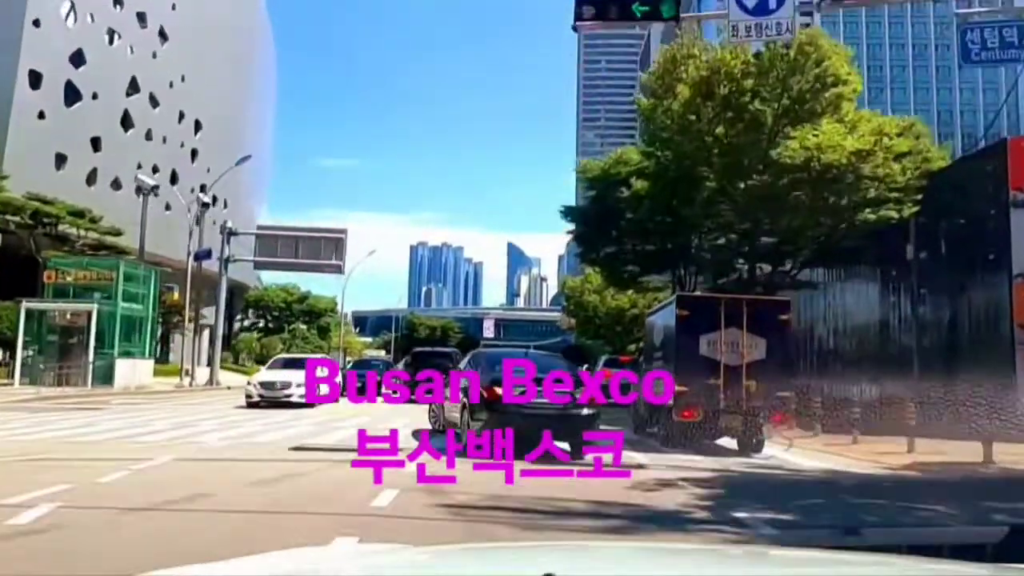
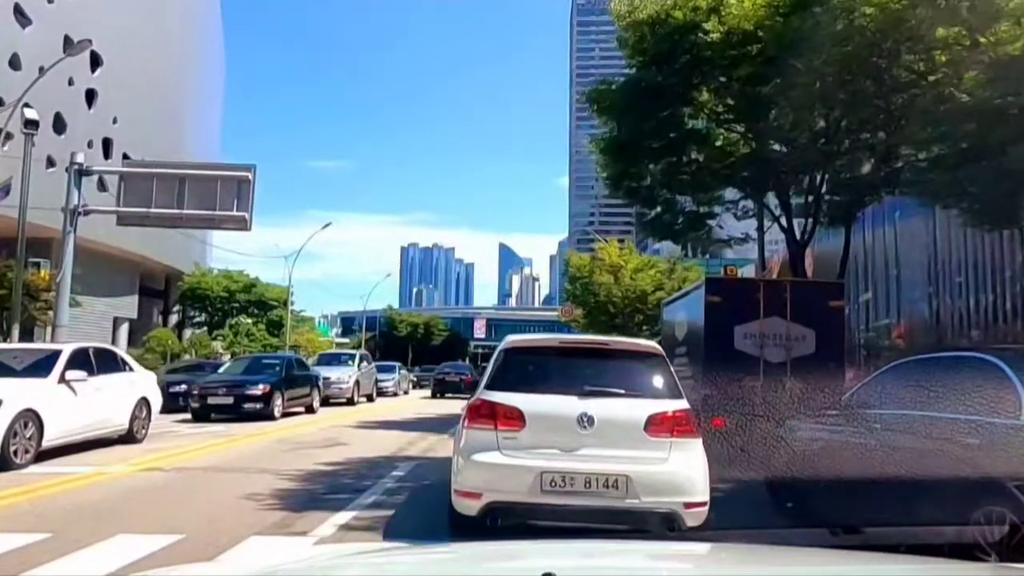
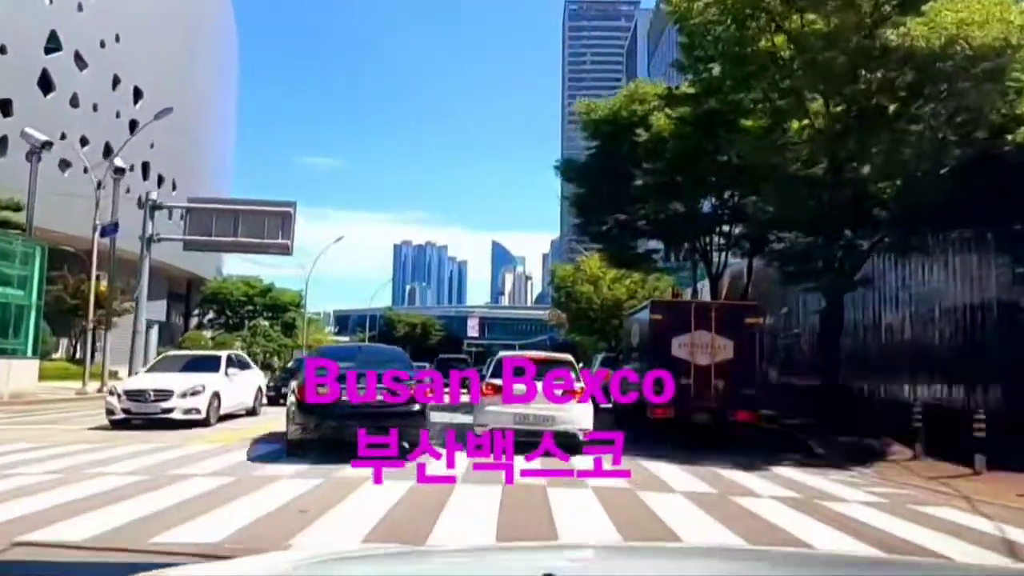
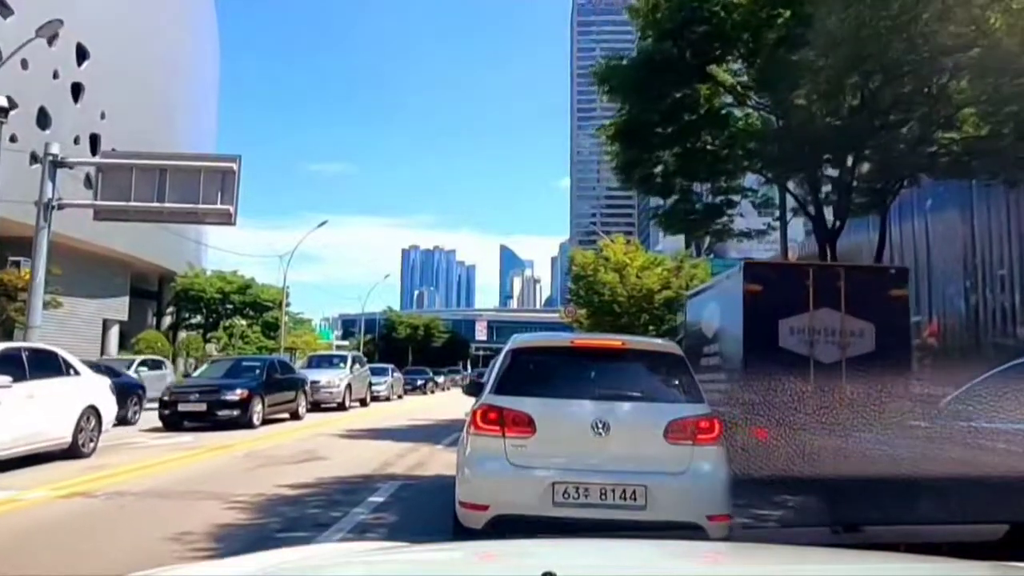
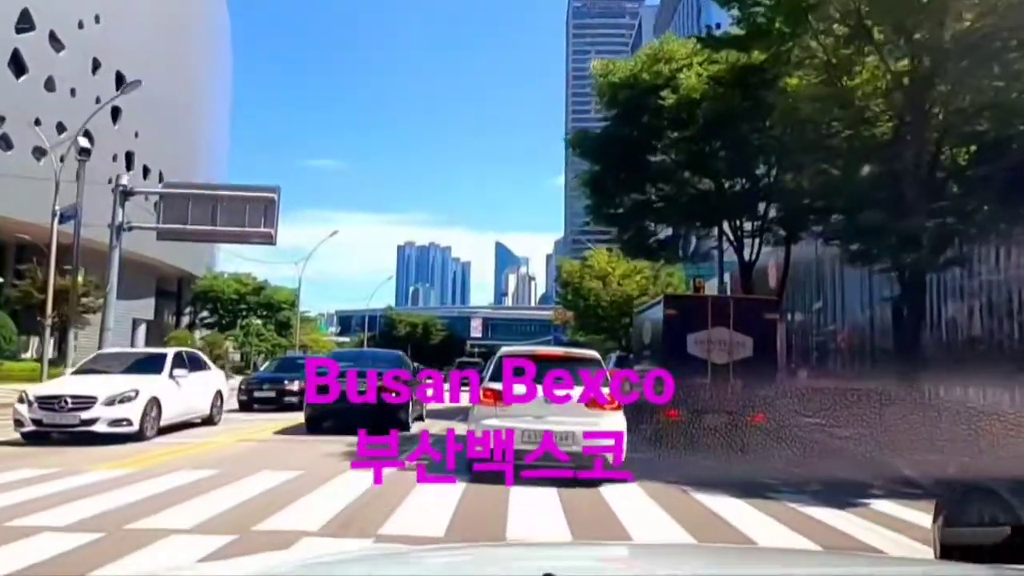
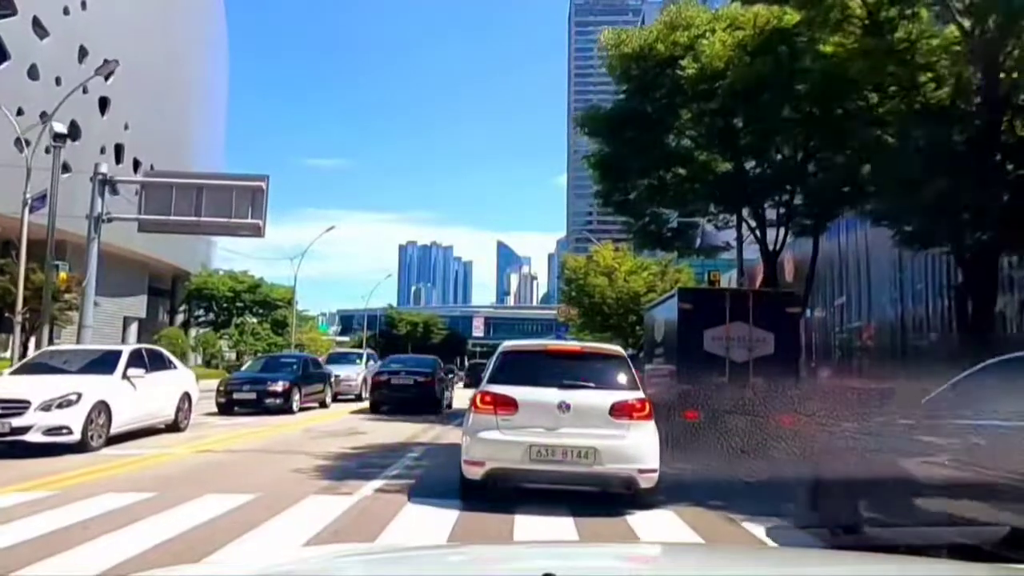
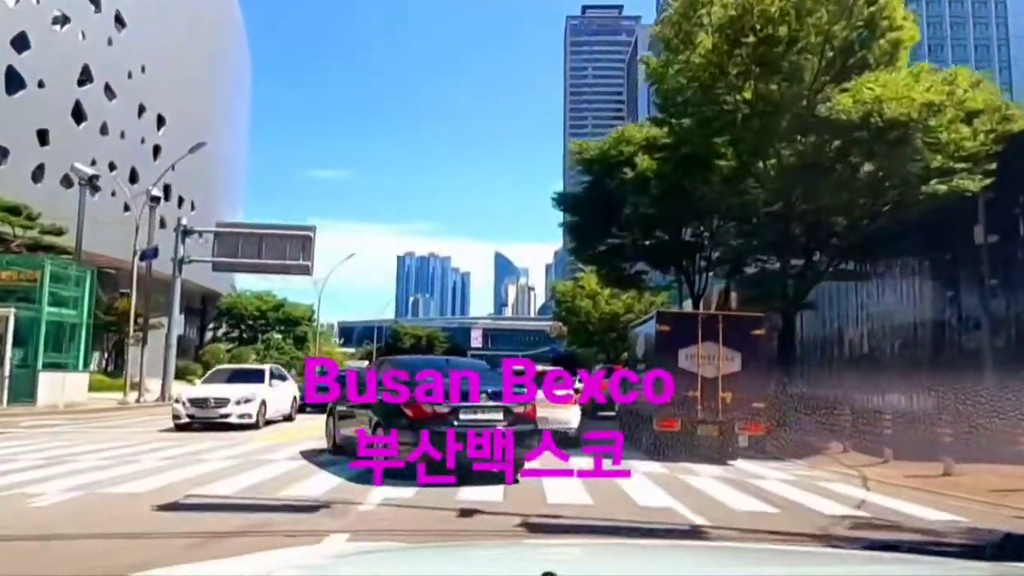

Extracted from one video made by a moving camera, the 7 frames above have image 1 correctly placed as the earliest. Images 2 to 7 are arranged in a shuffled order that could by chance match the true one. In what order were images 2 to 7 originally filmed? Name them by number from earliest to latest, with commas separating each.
7, 3, 5, 6, 2, 4
